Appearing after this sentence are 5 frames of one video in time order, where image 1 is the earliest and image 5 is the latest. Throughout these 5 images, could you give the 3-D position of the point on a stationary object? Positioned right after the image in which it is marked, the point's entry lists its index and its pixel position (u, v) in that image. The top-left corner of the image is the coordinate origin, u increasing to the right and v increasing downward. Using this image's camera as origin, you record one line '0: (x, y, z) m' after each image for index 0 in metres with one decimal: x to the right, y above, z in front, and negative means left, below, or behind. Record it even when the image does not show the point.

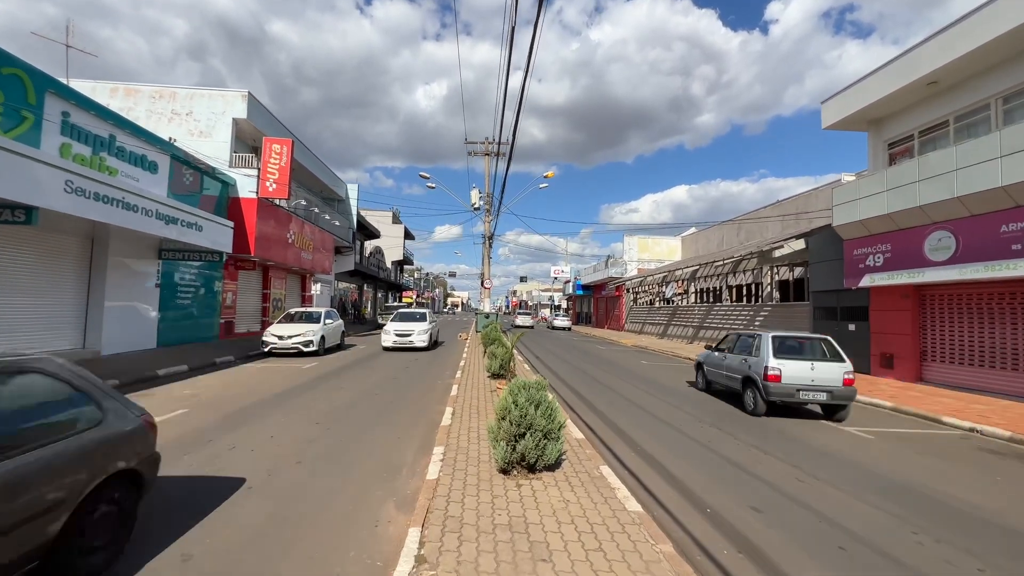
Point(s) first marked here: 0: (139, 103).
0: (-15.2, +7.5, +18.3) m
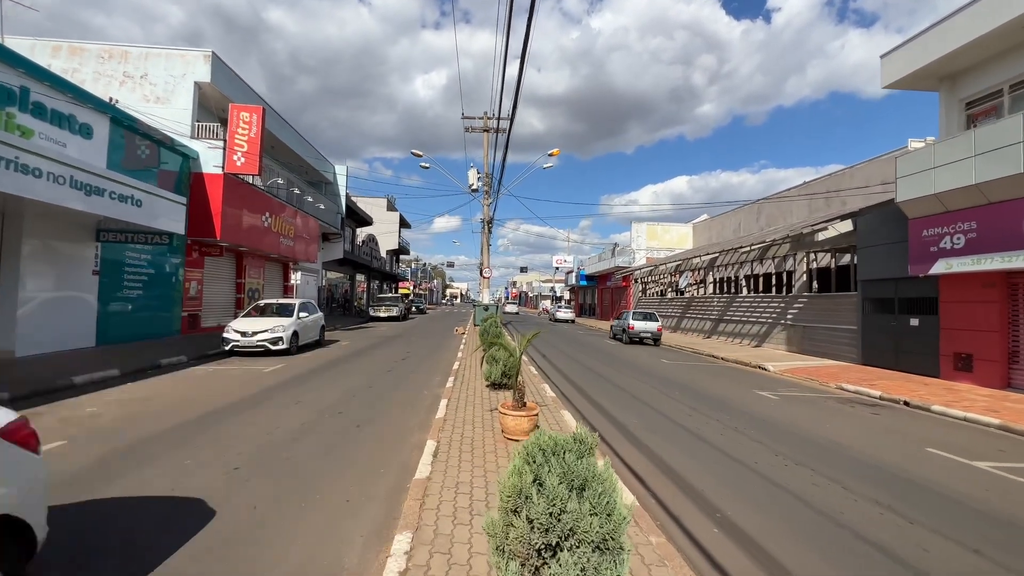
0: (-15.1, +7.9, +15.9) m
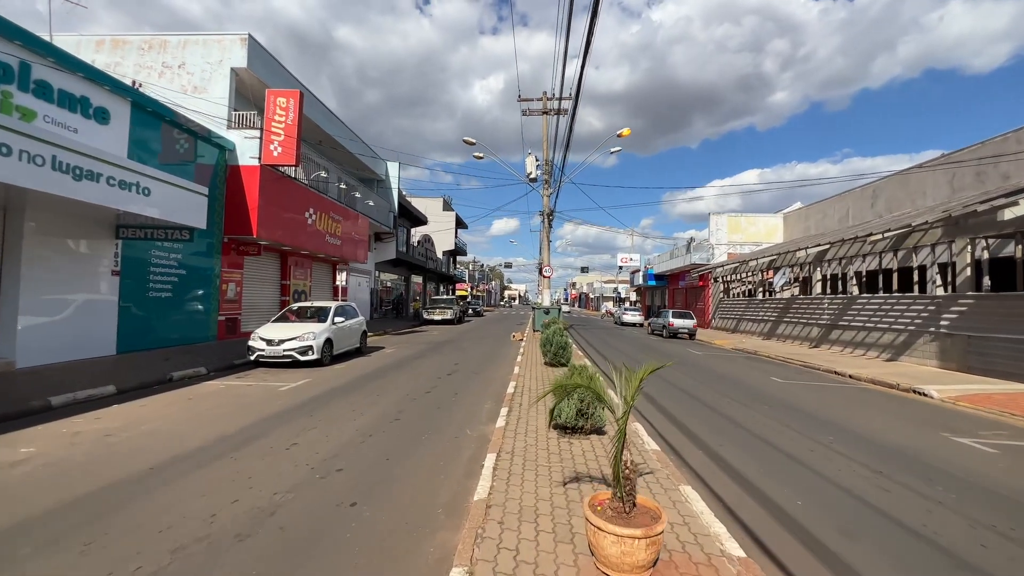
0: (-13.1, +7.8, +15.2) m
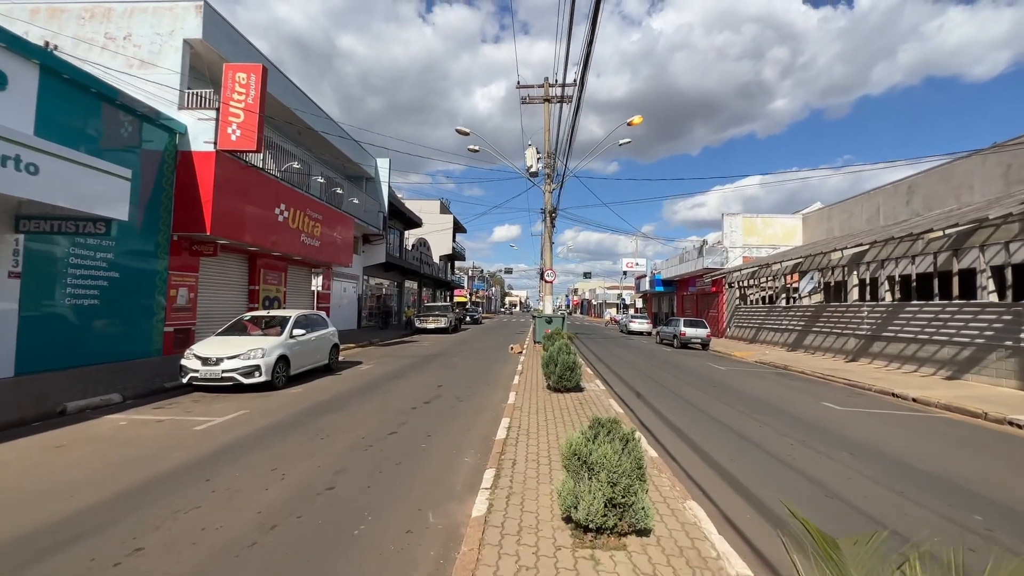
0: (-13.2, +7.7, +13.2) m
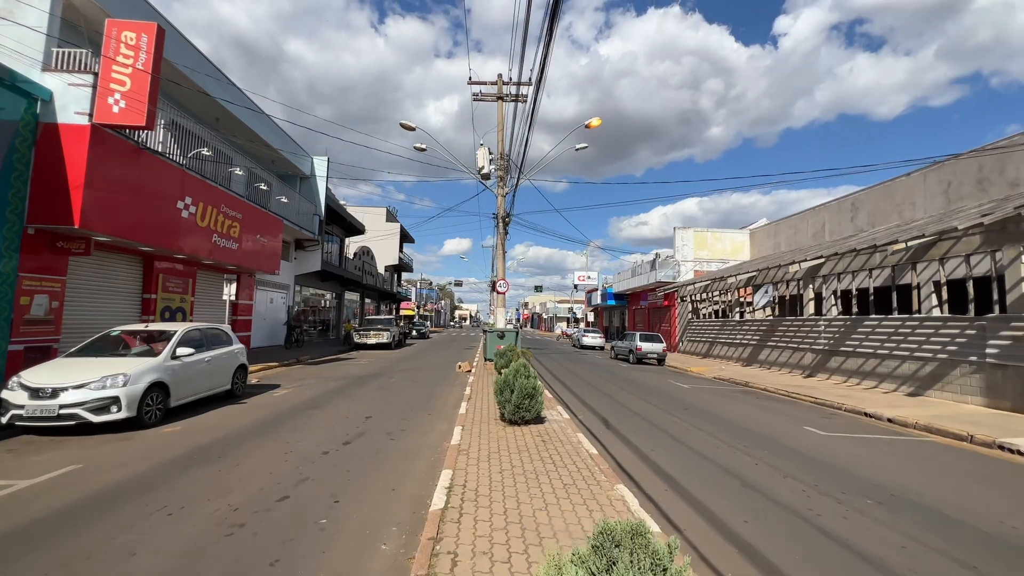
0: (-14.3, +7.5, +10.3) m
